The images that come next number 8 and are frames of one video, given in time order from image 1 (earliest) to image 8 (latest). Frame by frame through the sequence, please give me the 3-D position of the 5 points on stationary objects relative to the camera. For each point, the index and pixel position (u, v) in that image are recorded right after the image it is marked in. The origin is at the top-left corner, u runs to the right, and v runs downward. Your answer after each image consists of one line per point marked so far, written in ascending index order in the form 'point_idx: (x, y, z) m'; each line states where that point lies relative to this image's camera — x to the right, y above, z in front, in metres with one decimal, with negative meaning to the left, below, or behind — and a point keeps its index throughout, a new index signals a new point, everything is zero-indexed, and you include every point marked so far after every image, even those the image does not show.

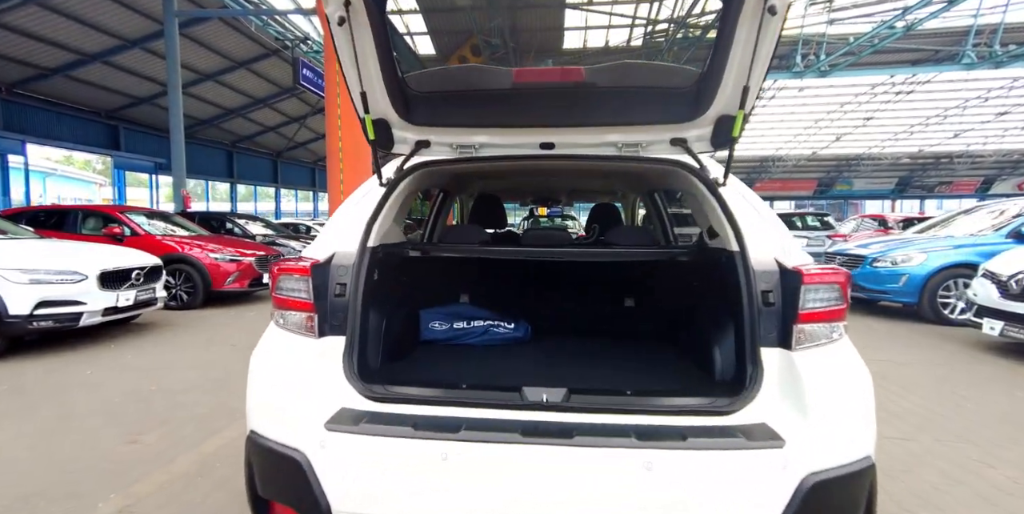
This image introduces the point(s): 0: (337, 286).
0: (-0.8, -0.1, +2.1) m
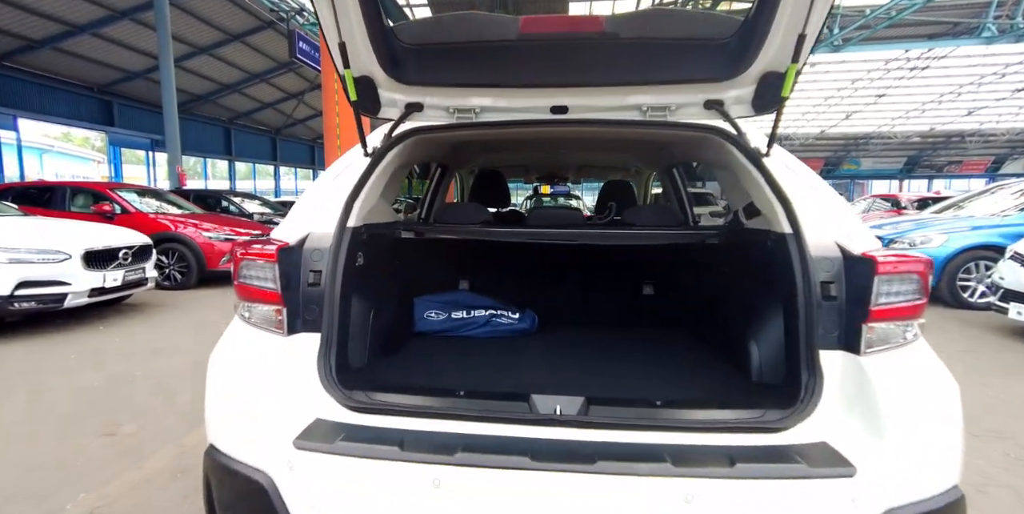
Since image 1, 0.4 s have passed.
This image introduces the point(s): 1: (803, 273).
0: (-0.7, -0.1, +1.7) m
1: (+1.0, 0.0, +1.6) m
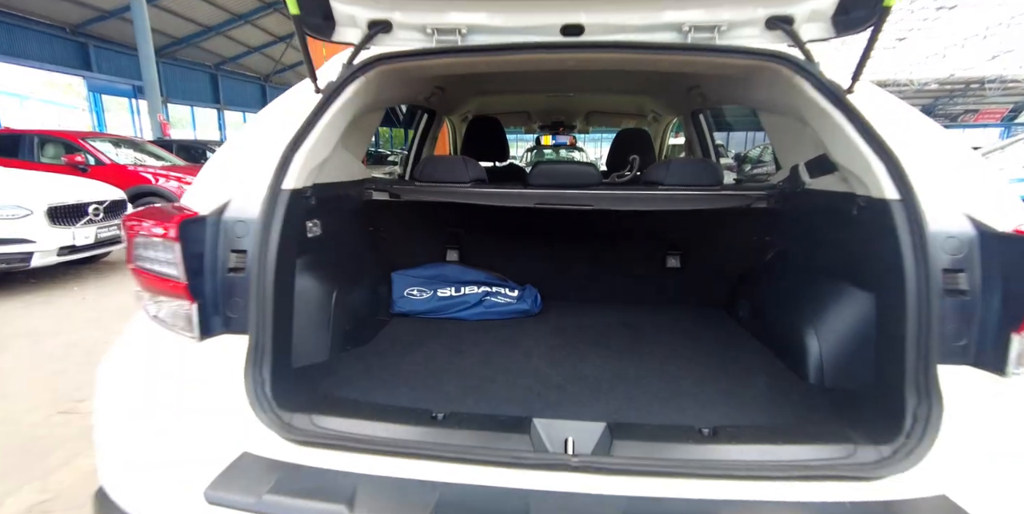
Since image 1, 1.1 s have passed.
0: (-0.7, 0.0, +1.3) m
1: (+1.0, 0.0, +1.2) m
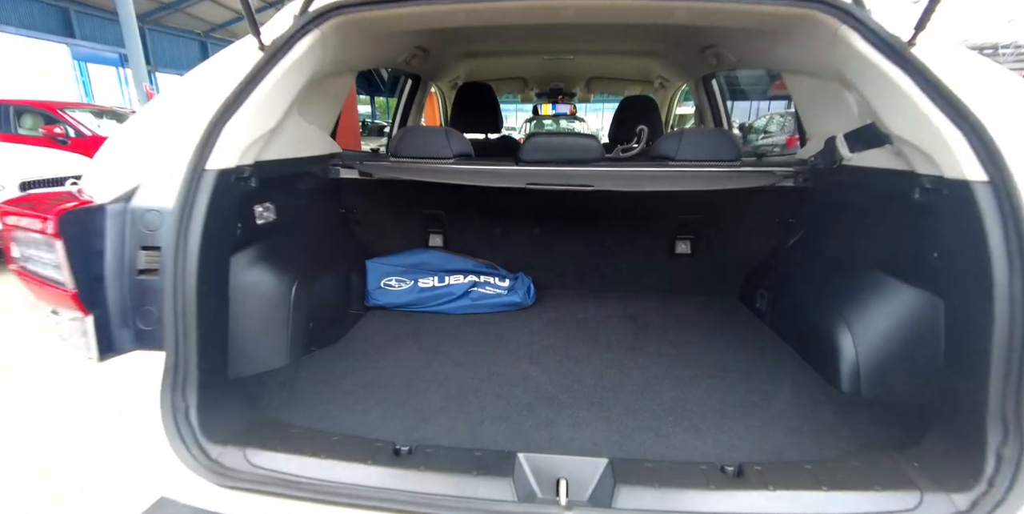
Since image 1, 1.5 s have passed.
0: (-0.8, 0.0, +1.0) m
1: (+0.9, 0.0, +0.9) m
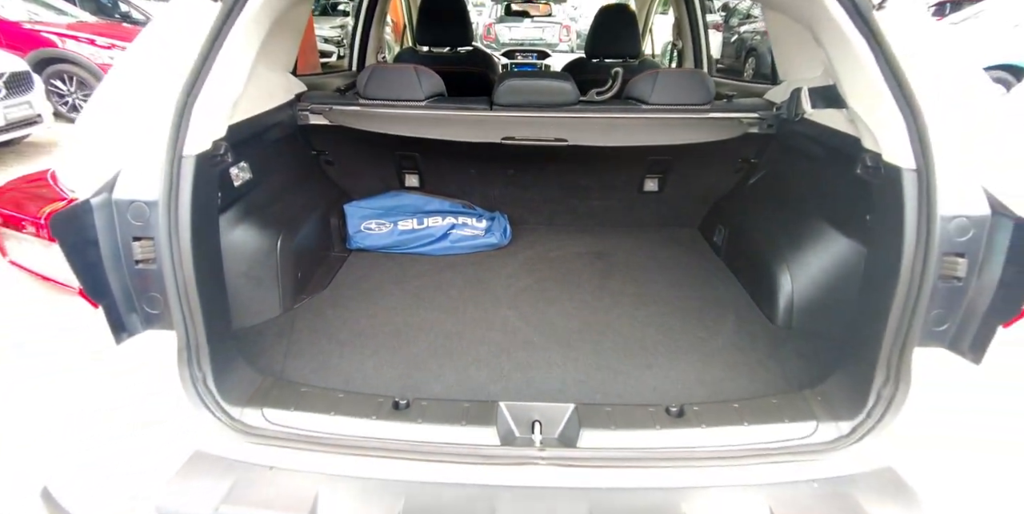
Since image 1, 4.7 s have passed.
0: (-0.8, 0.0, +1.1) m
1: (+0.9, +0.1, +1.1) m
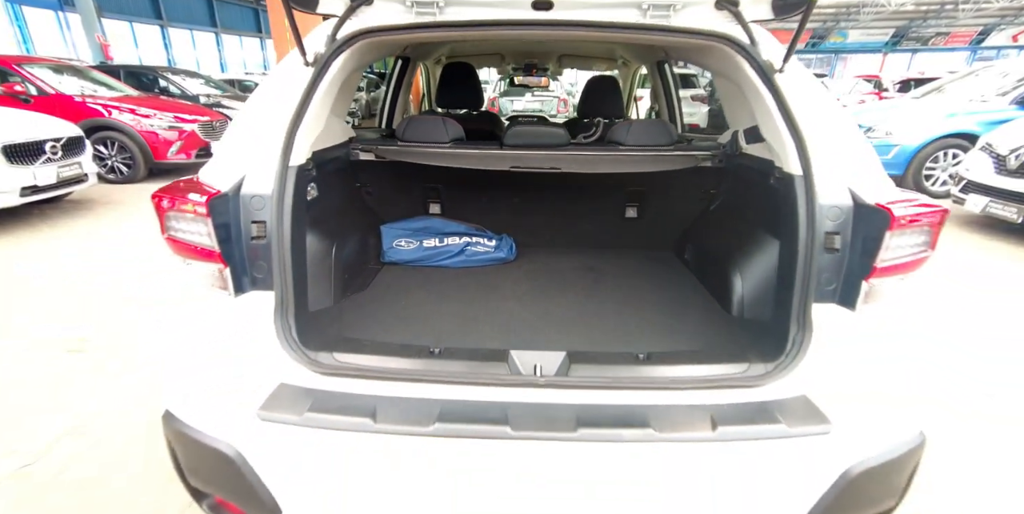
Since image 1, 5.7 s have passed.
0: (-0.8, +0.1, +1.5) m
1: (+0.9, +0.1, +1.5) m
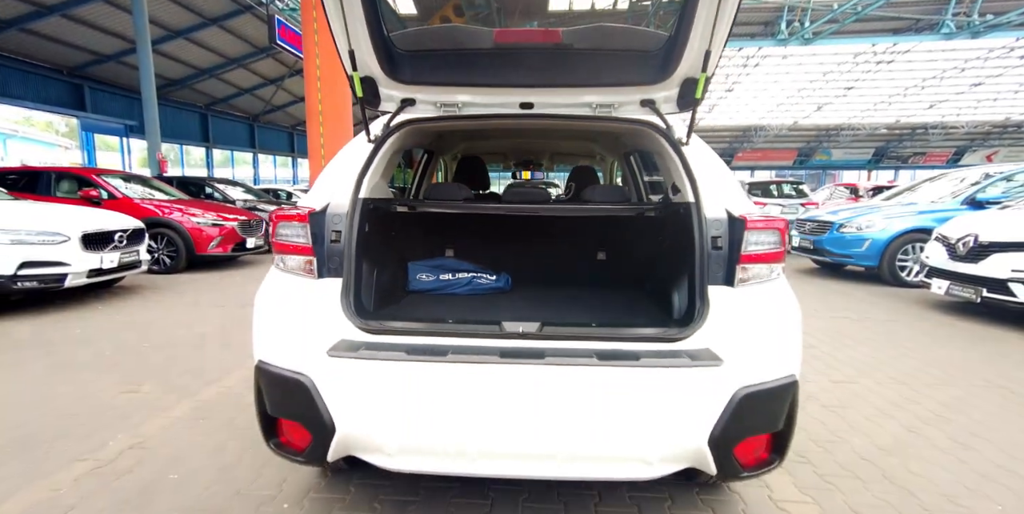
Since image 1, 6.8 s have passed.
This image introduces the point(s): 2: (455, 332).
0: (-0.9, +0.1, +2.3) m
1: (+0.9, +0.1, +2.2) m
2: (-0.2, -0.3, +2.1) m
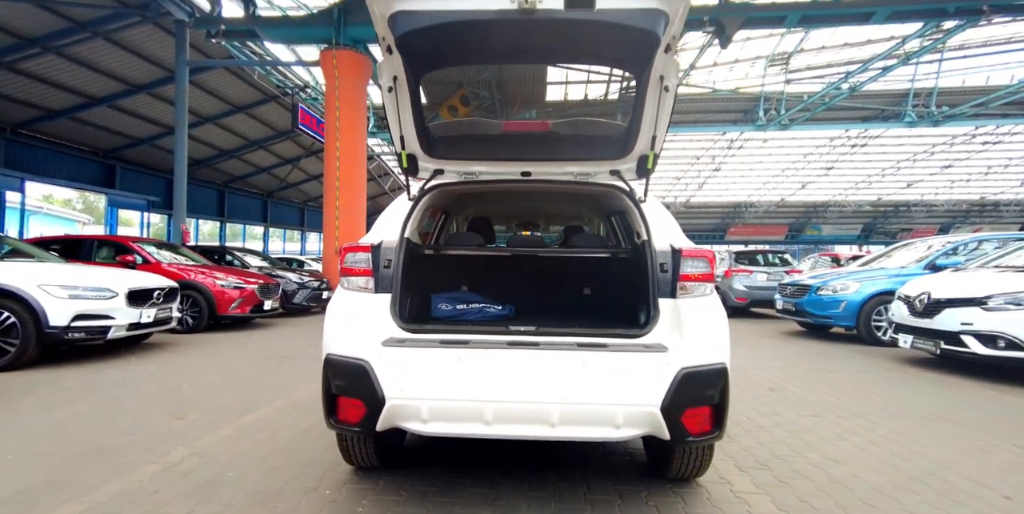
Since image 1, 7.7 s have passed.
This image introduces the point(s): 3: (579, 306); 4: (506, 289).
0: (-0.8, 0.0, +3.1) m
1: (+0.9, 0.0, +3.1) m
2: (-0.2, -0.4, +2.9) m
3: (+0.6, -0.5, +4.1) m
4: (-0.1, -0.3, +4.2) m
